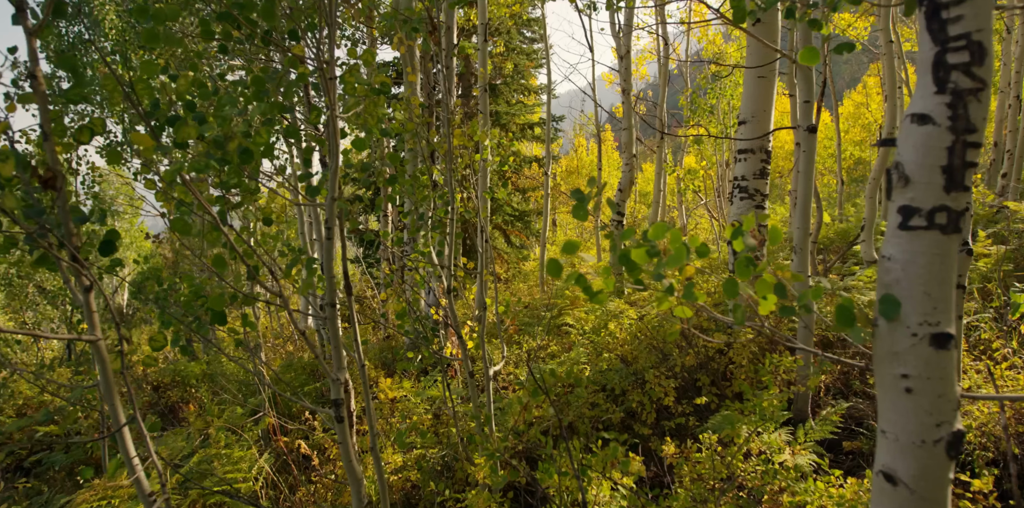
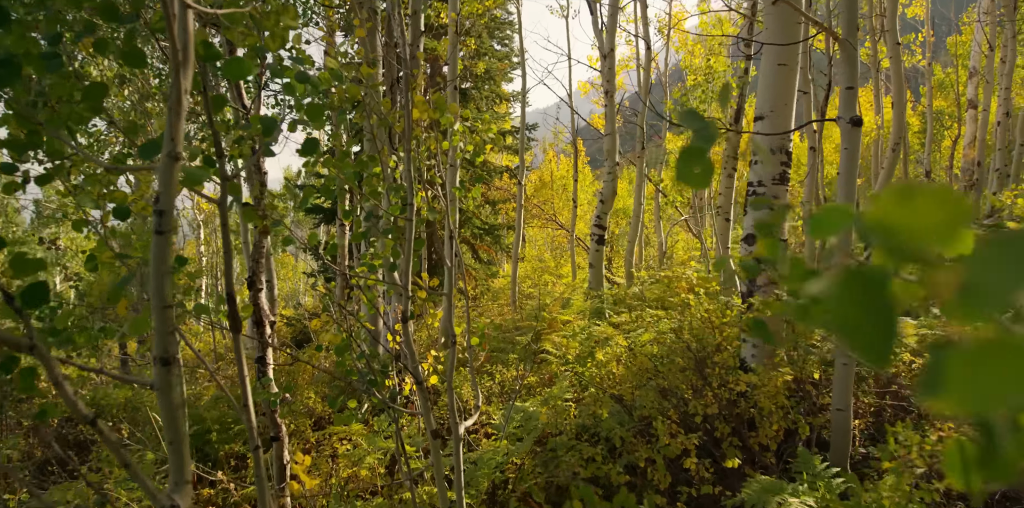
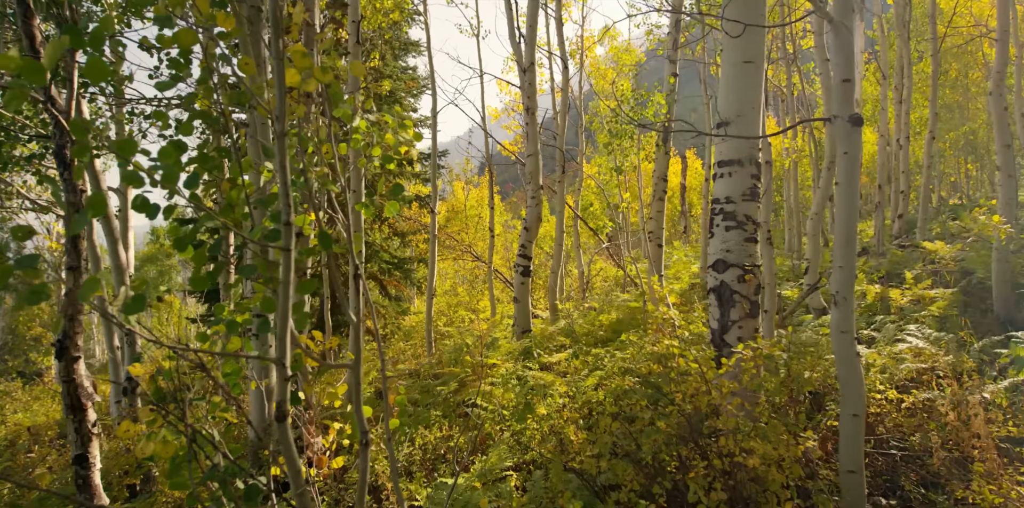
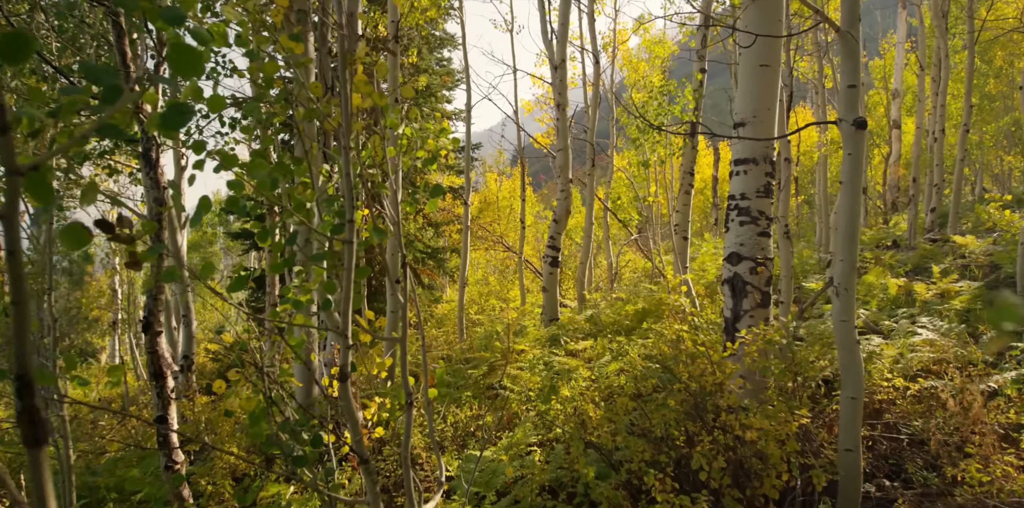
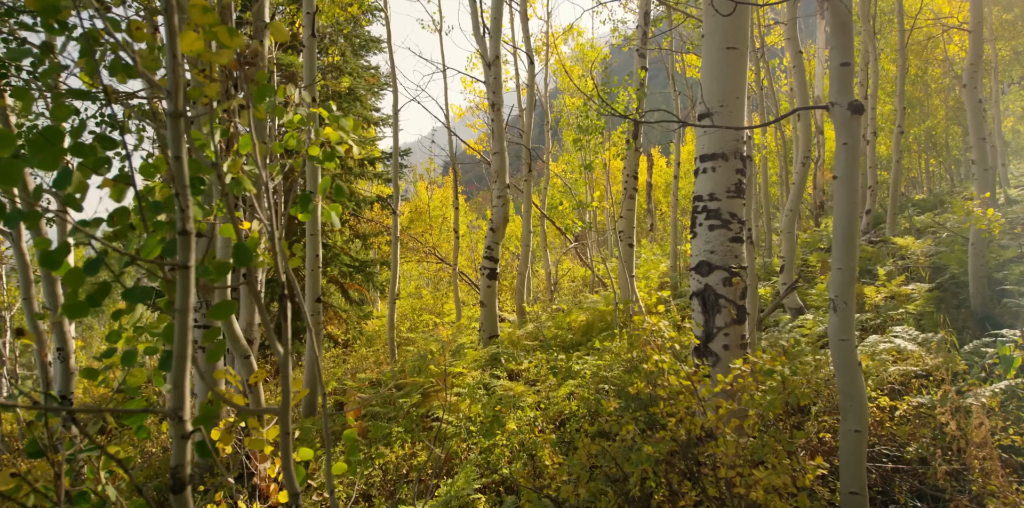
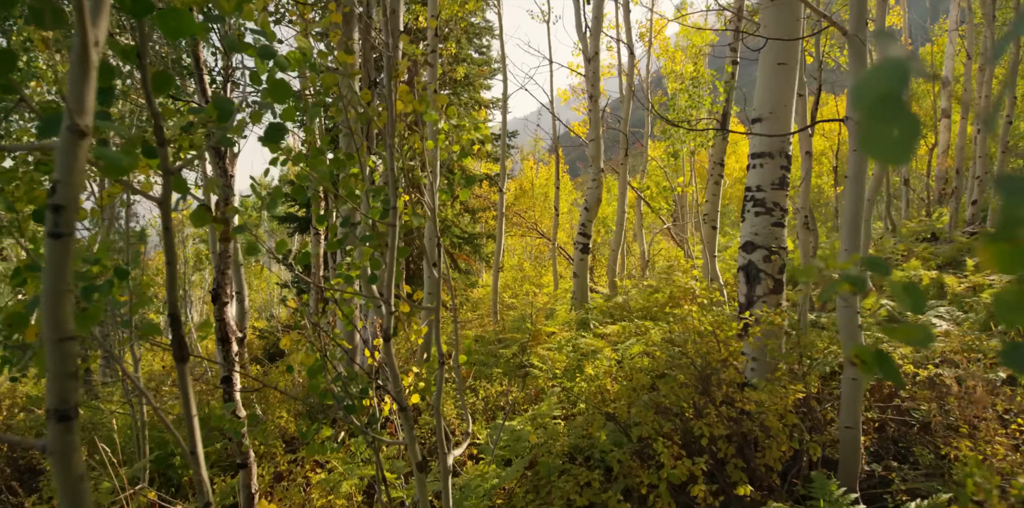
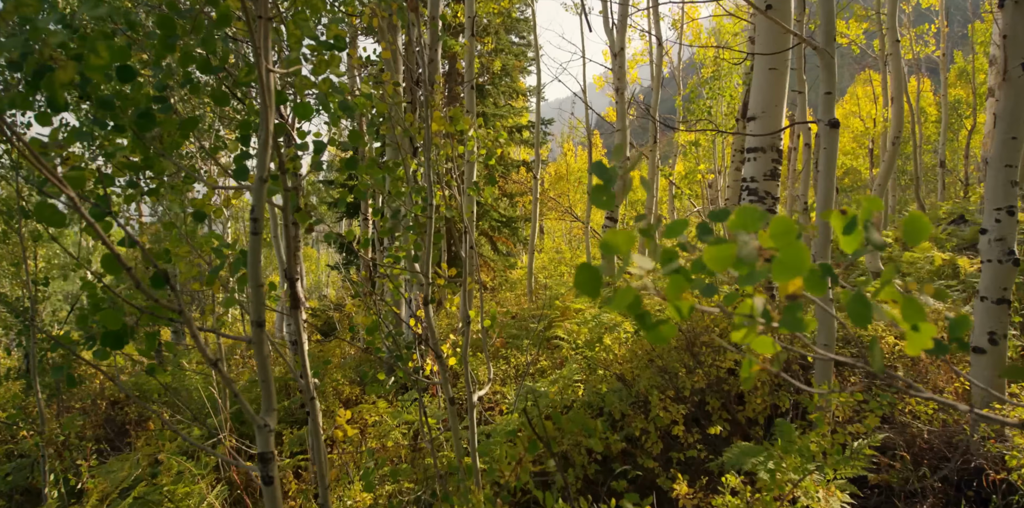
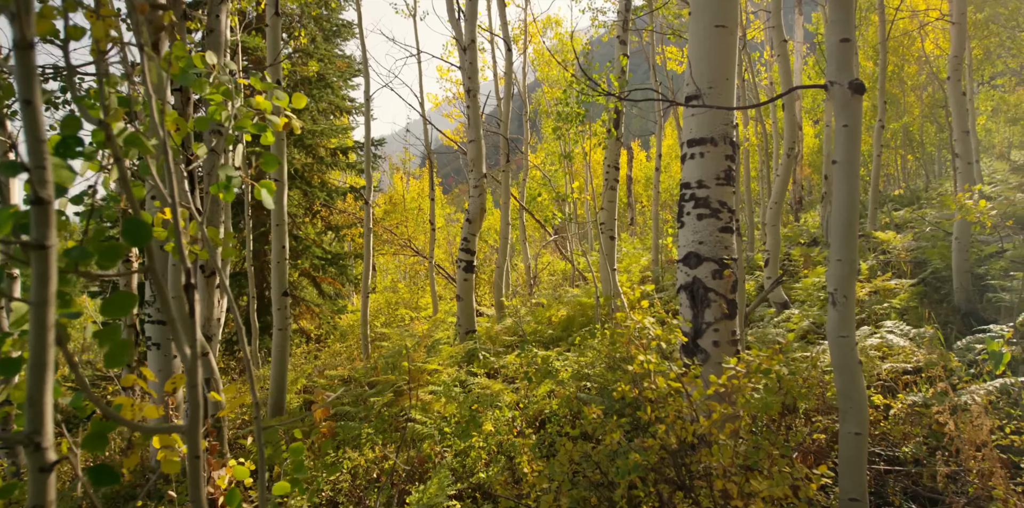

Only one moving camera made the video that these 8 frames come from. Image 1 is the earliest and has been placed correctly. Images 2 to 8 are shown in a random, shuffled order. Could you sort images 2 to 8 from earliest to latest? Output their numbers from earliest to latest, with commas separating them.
7, 2, 6, 4, 3, 5, 8
